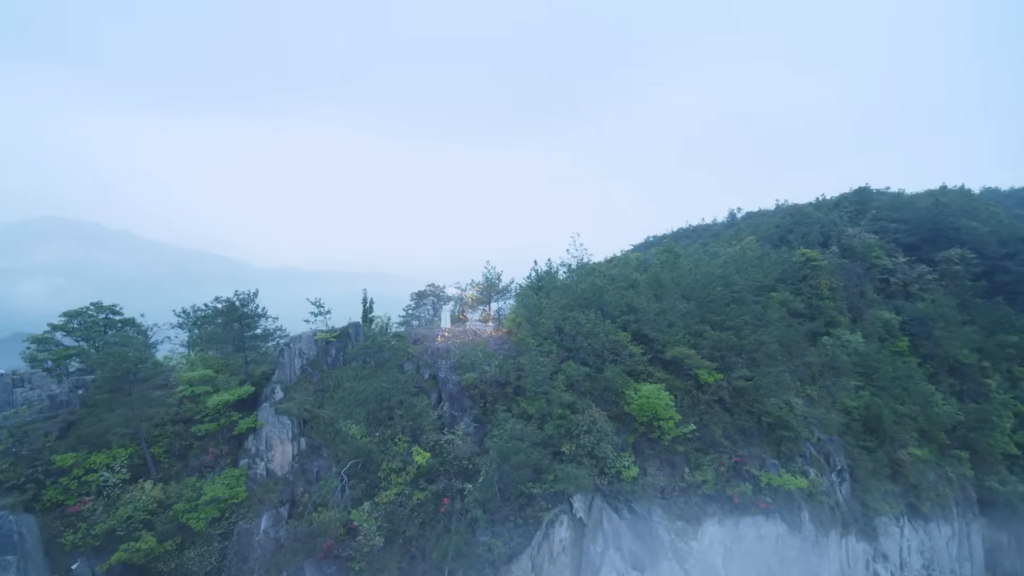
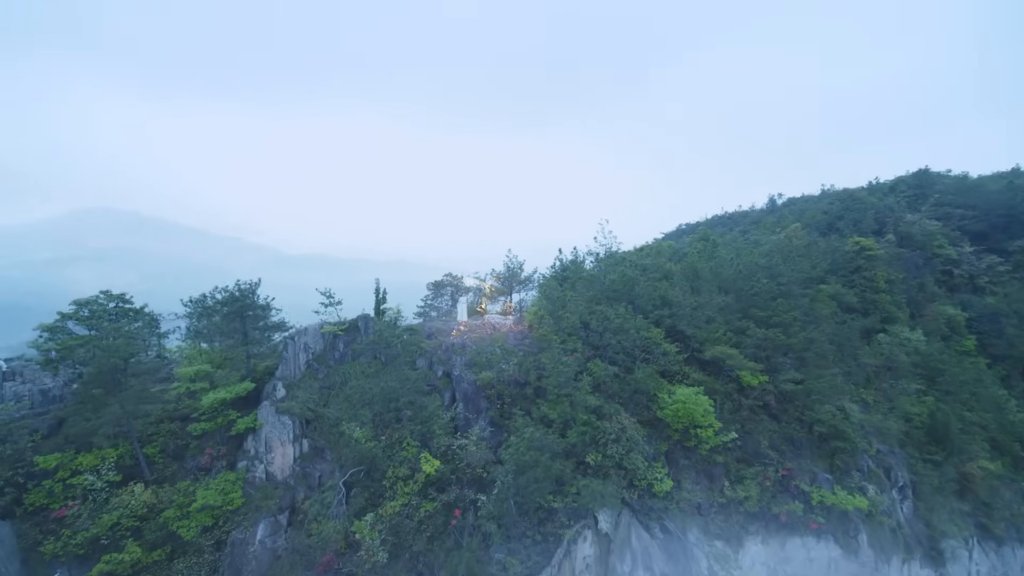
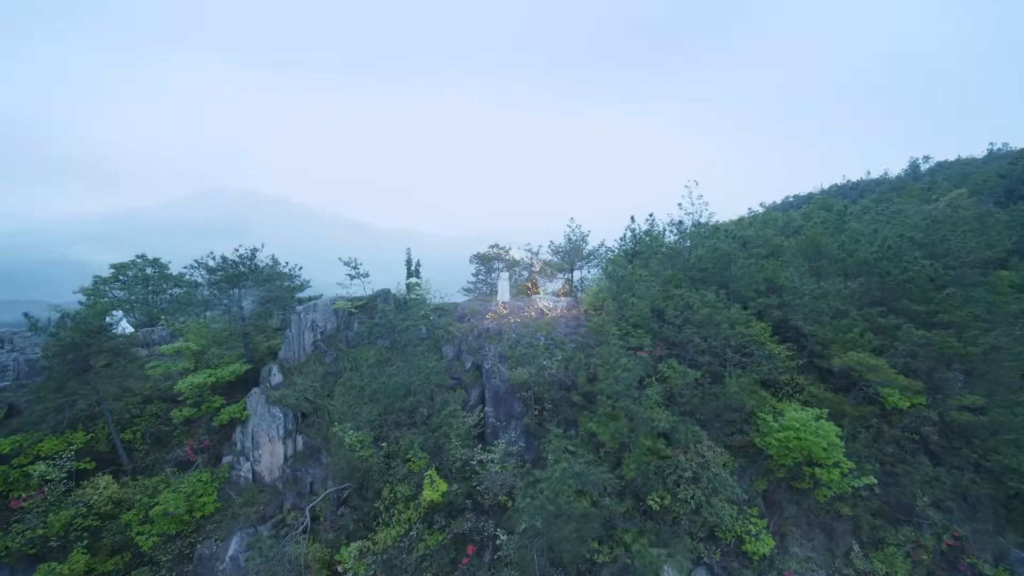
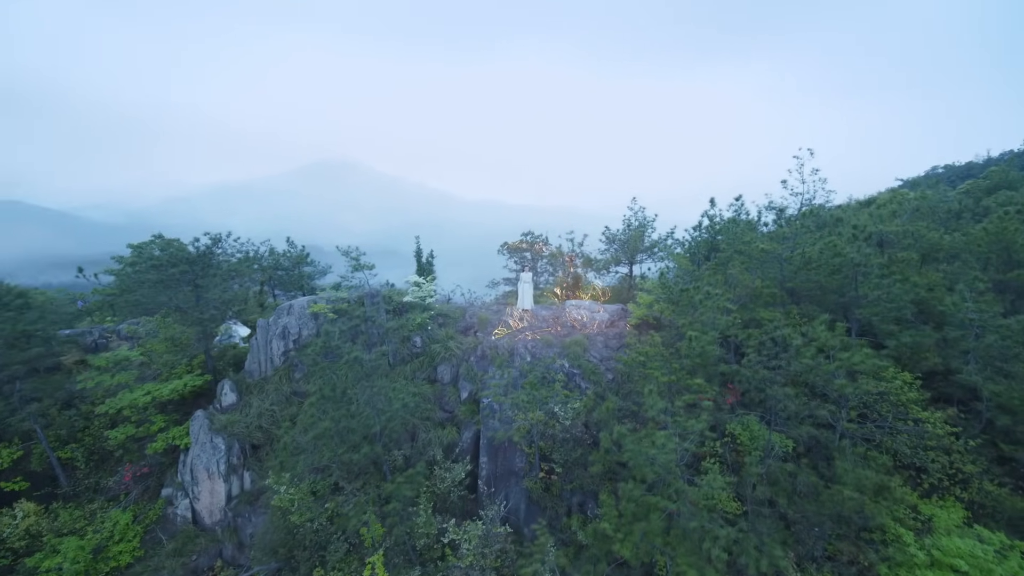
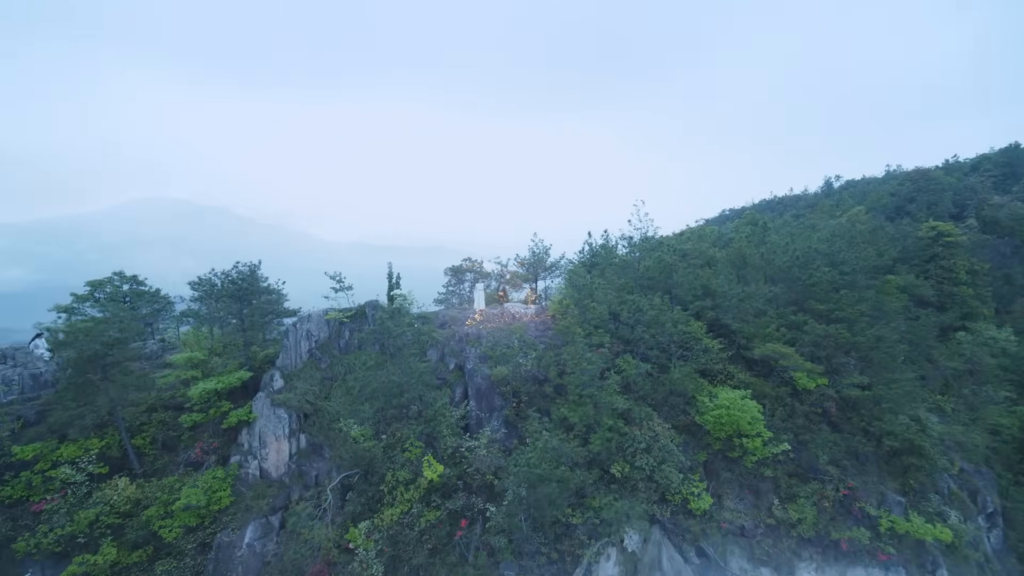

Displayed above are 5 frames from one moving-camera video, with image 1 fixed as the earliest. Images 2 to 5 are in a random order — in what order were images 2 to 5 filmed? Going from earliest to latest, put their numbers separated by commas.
2, 5, 3, 4
